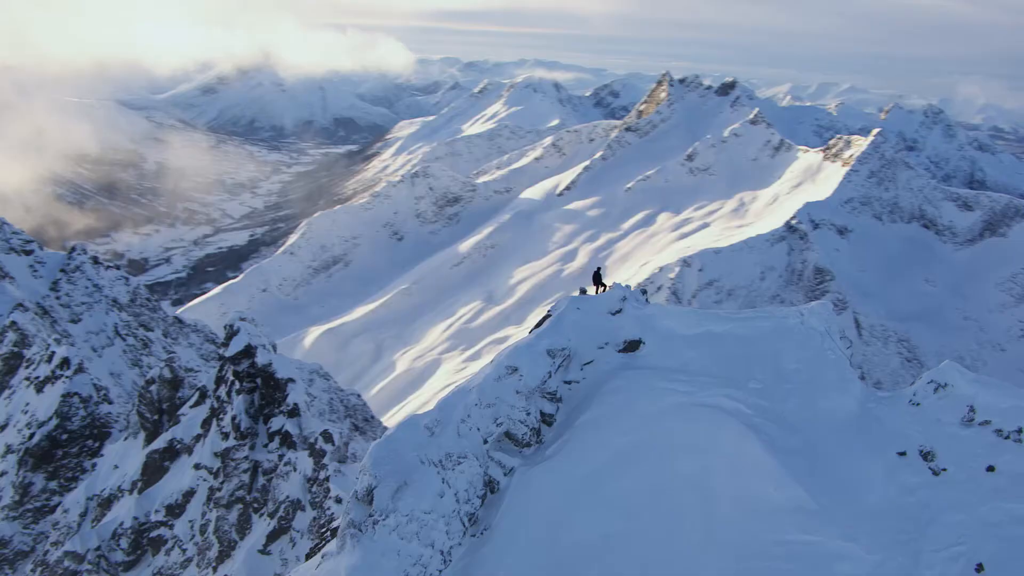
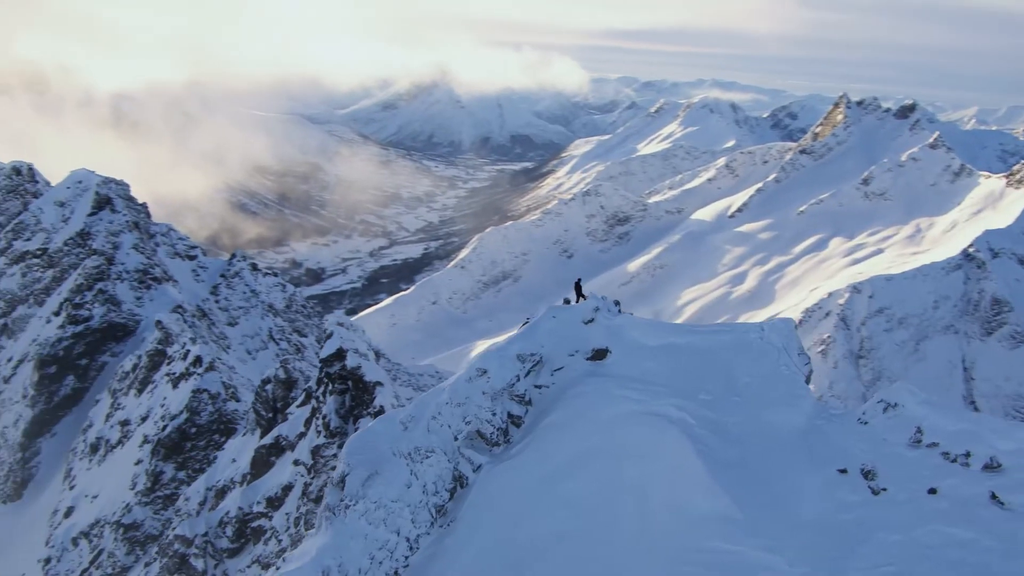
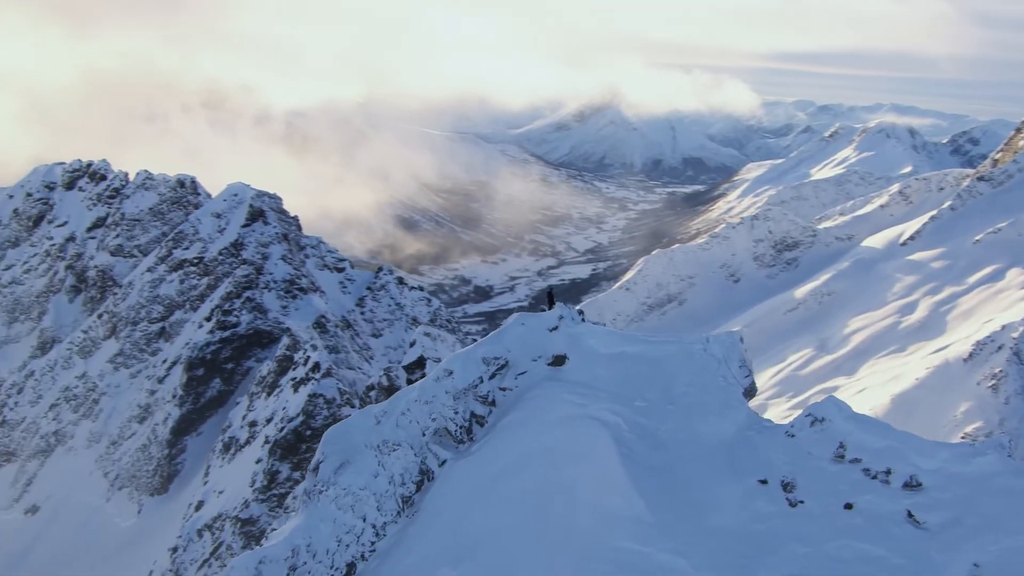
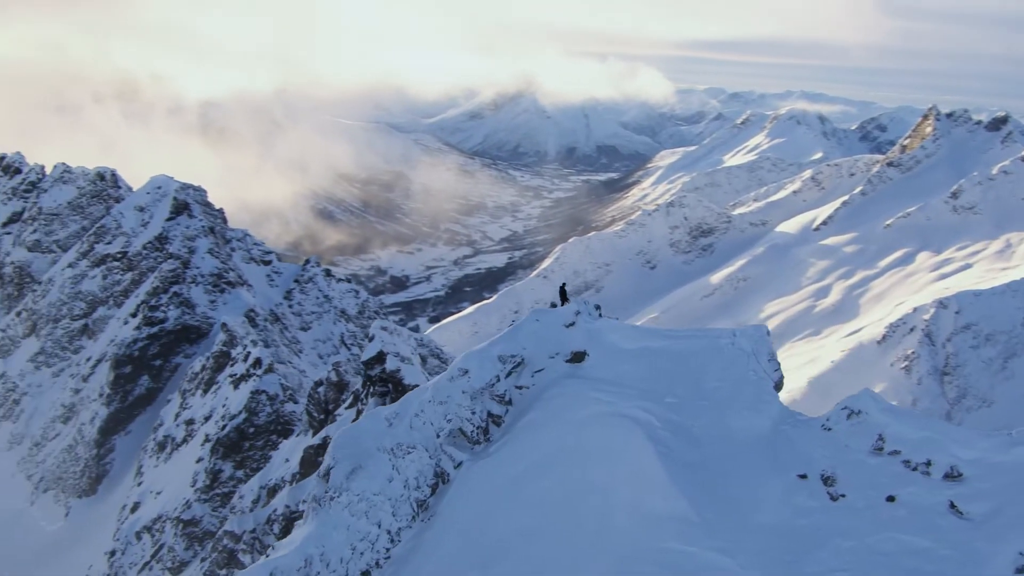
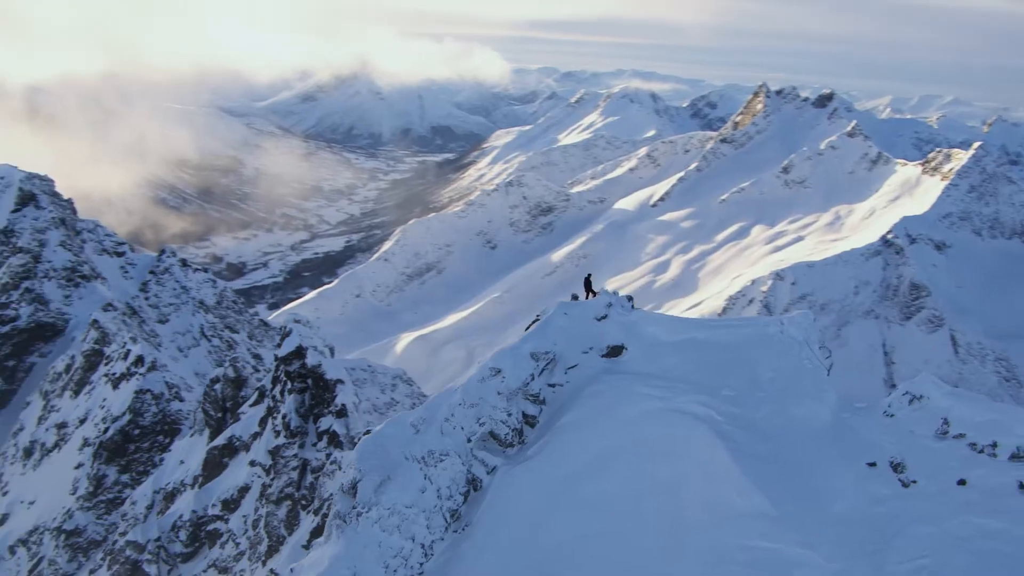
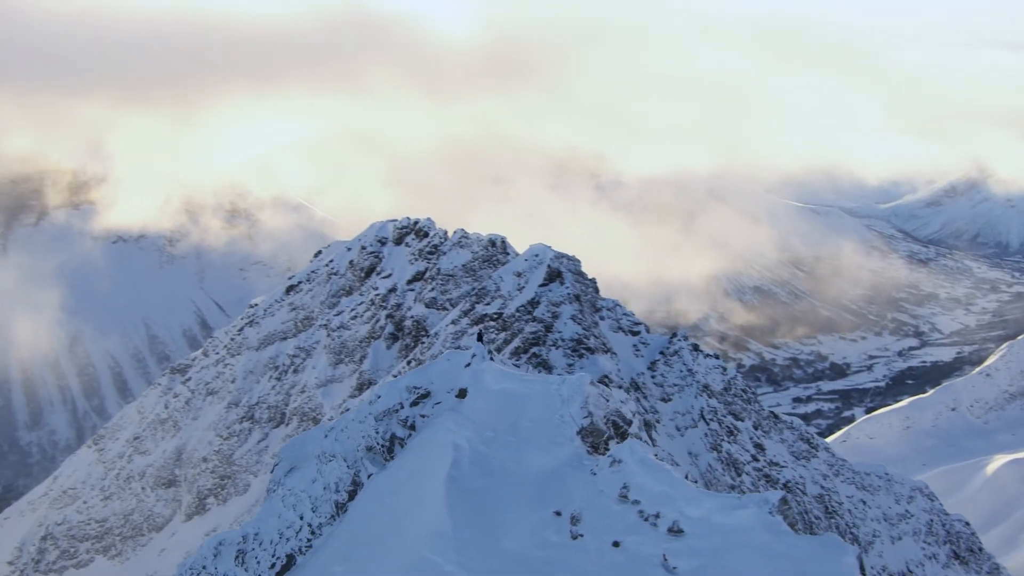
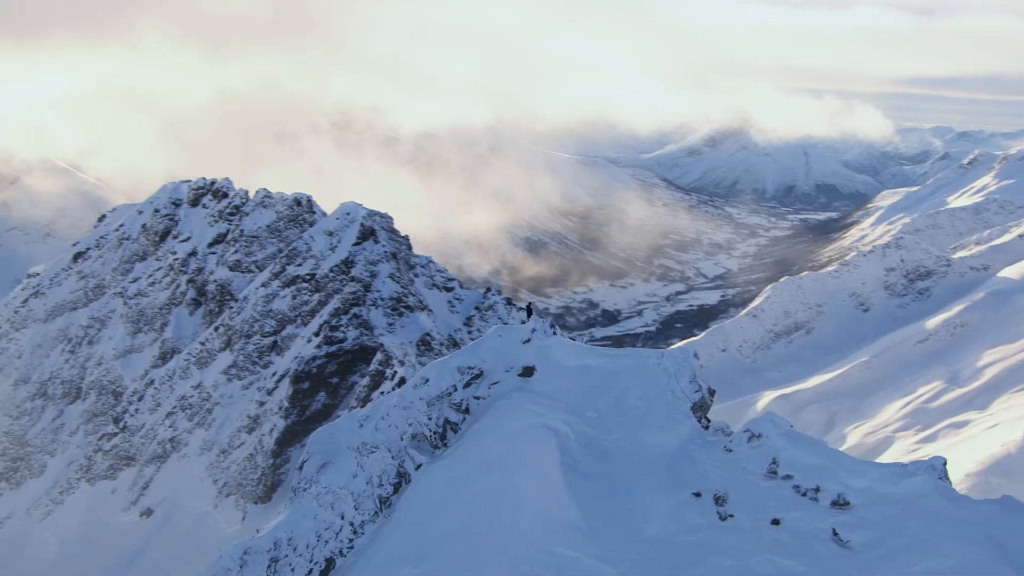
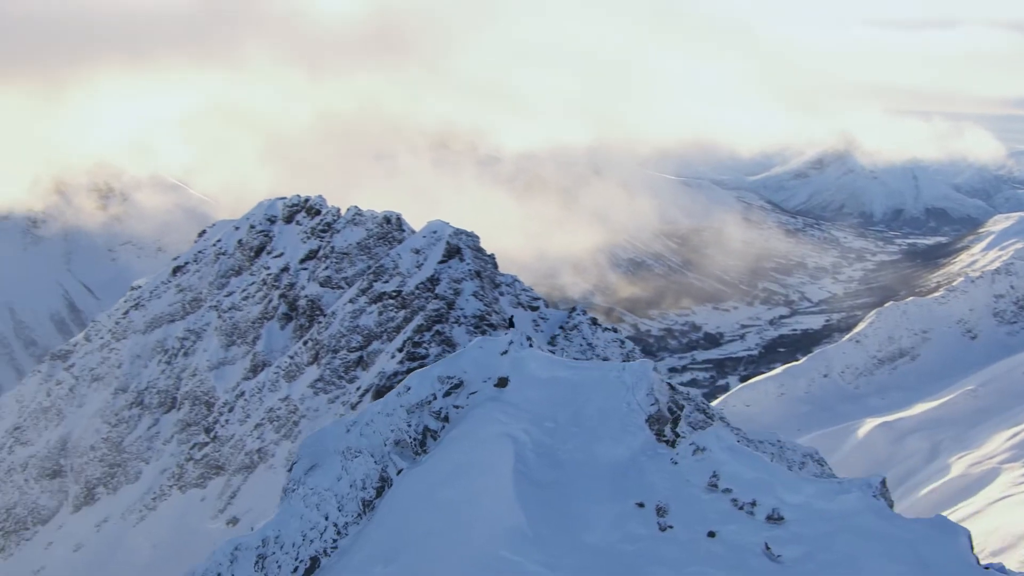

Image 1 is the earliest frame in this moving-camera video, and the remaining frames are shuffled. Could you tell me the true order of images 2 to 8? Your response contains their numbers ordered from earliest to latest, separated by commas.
5, 2, 4, 3, 7, 8, 6
